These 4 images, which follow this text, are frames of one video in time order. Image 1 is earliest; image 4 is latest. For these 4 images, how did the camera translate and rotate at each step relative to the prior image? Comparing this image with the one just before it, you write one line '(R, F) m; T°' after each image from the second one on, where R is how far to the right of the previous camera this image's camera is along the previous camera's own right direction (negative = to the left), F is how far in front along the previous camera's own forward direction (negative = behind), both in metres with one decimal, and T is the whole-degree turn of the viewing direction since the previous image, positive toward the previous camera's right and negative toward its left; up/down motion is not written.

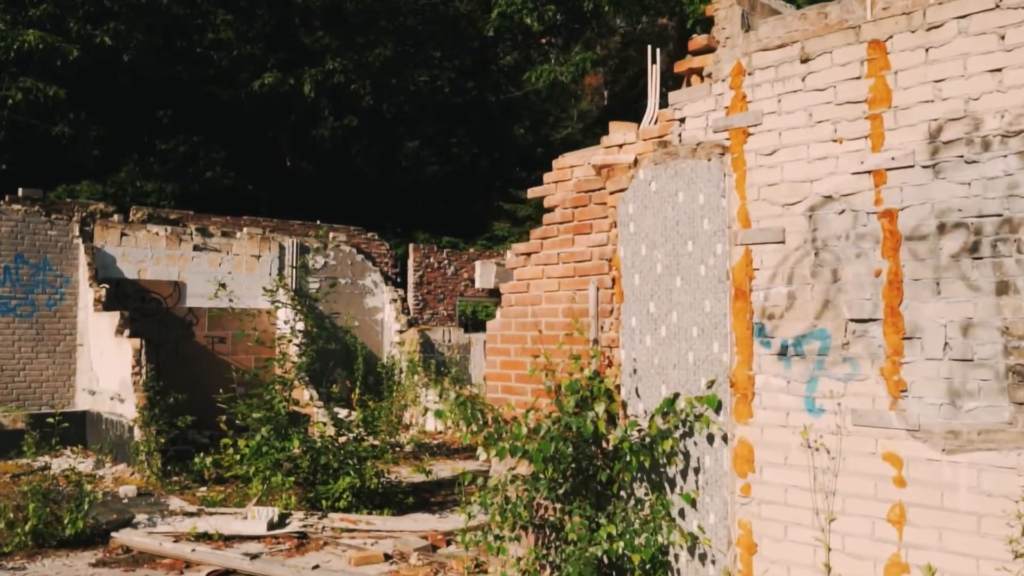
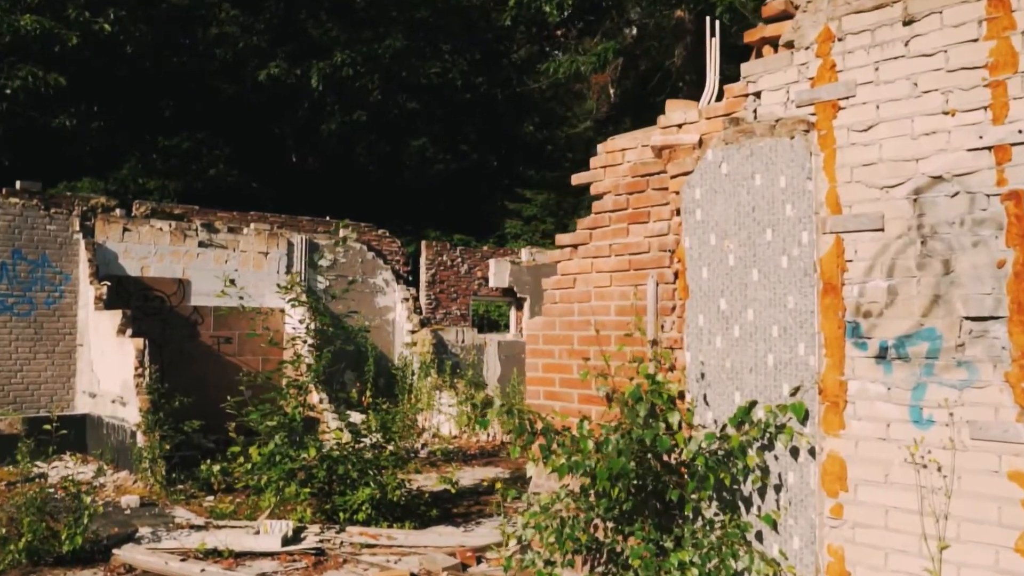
(-0.3, +0.5) m; 0°
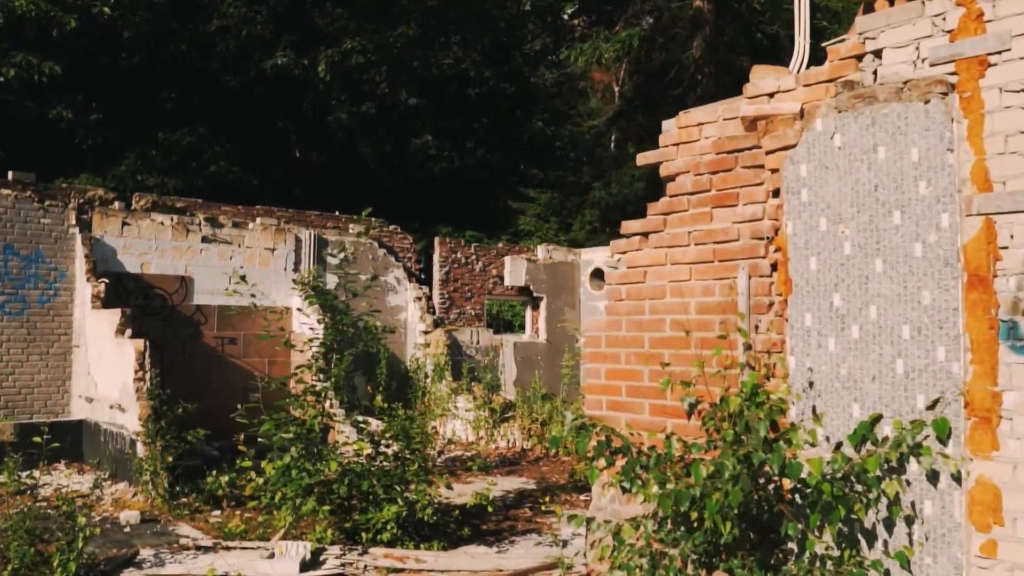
(-0.3, +0.6) m; 0°
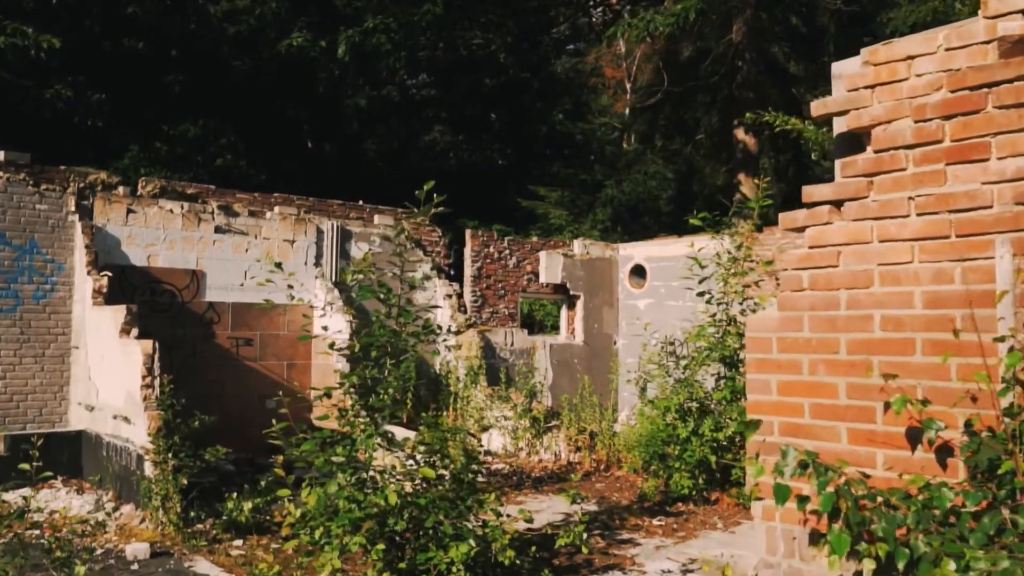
(-0.5, +1.0) m; 0°
